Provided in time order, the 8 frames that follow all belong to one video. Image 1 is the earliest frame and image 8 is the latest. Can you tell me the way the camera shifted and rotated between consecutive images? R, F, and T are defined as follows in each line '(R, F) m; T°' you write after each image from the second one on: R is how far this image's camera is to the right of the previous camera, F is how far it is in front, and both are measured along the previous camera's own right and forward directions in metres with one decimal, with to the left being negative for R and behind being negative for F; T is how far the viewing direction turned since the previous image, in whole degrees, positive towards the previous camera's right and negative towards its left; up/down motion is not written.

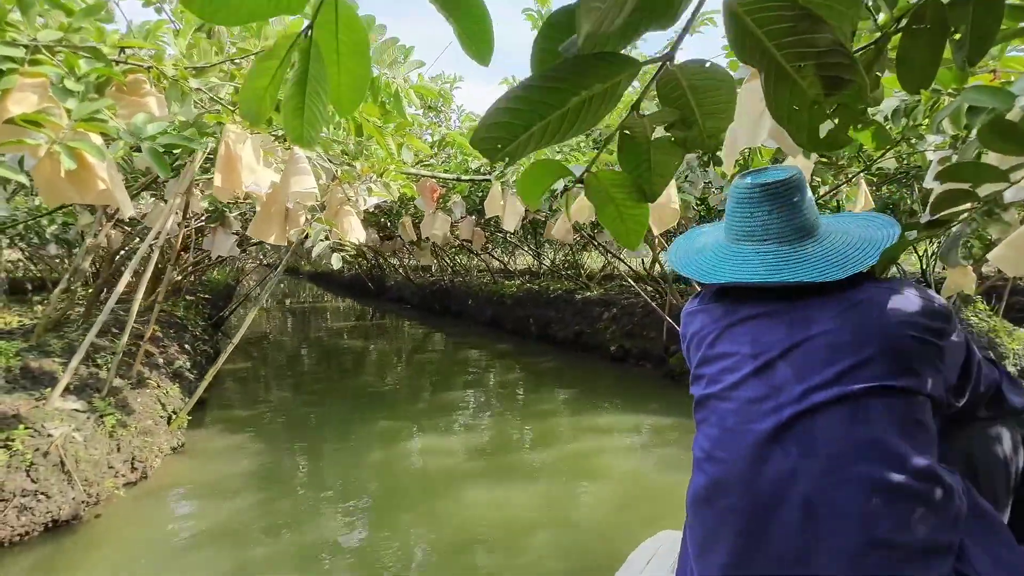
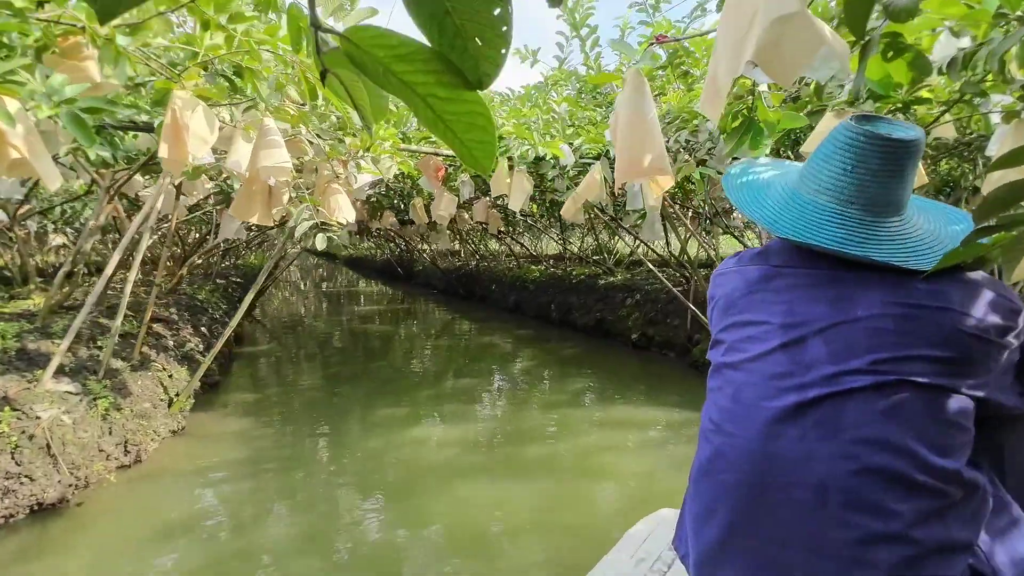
(+0.3, +0.3) m; -4°
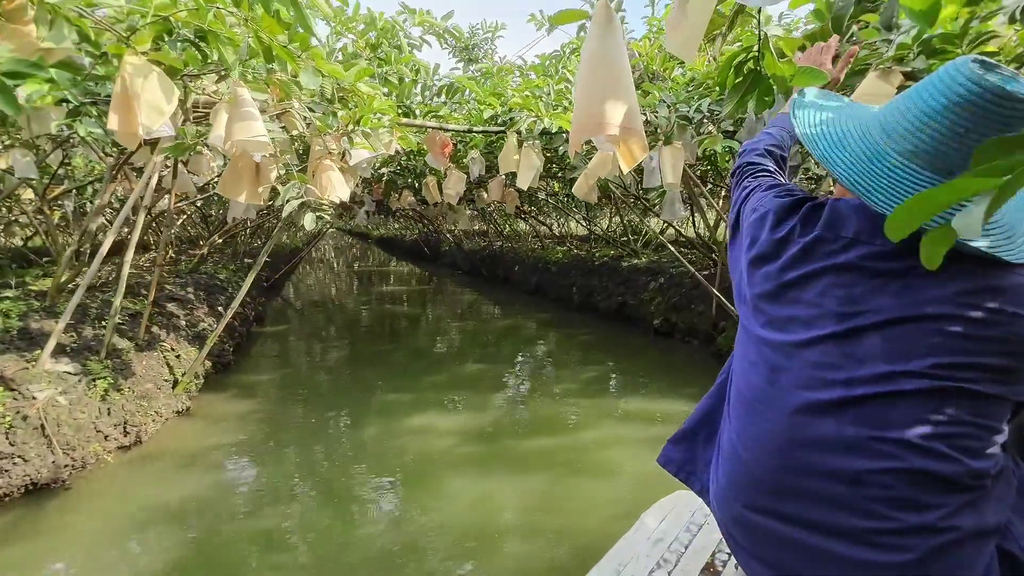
(+0.2, +0.2) m; -4°
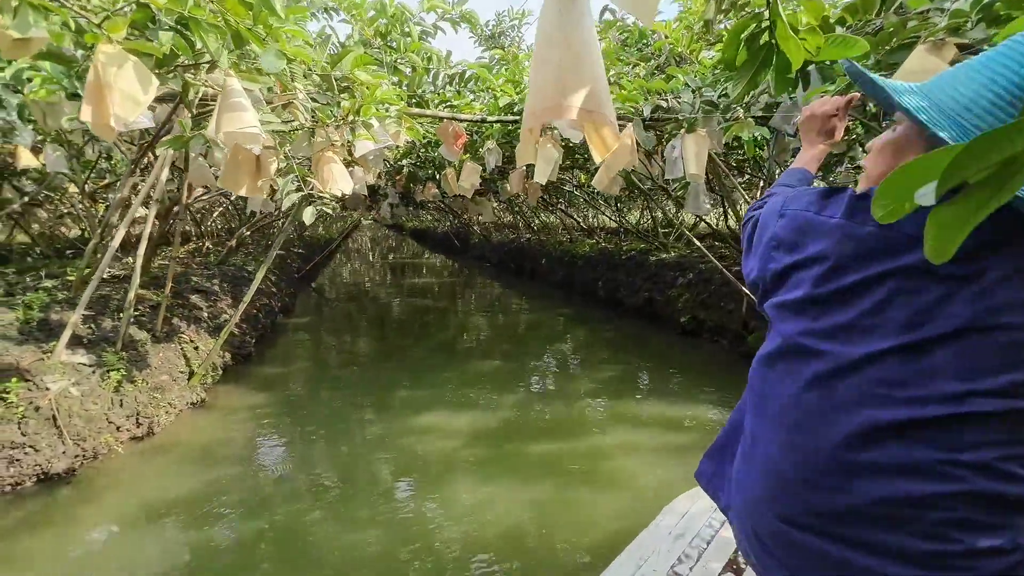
(+0.2, +0.2) m; -4°
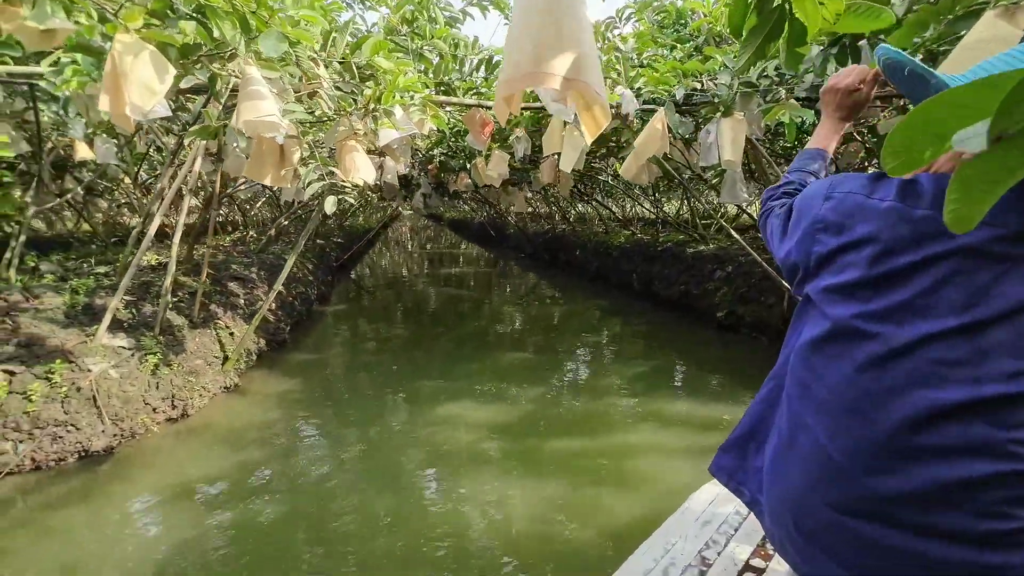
(+0.1, 0.0) m; -4°
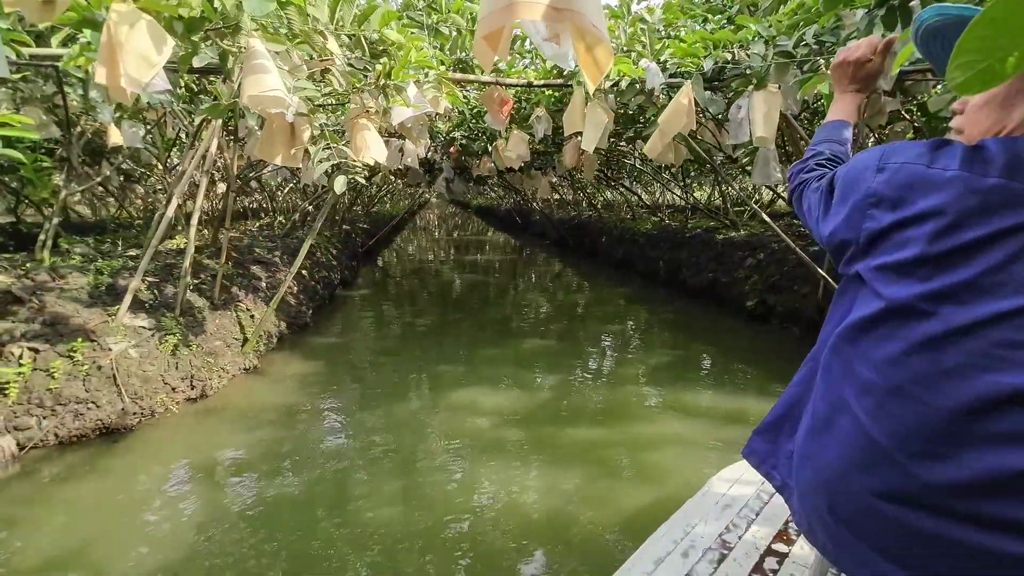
(+0.1, +0.1) m; -3°
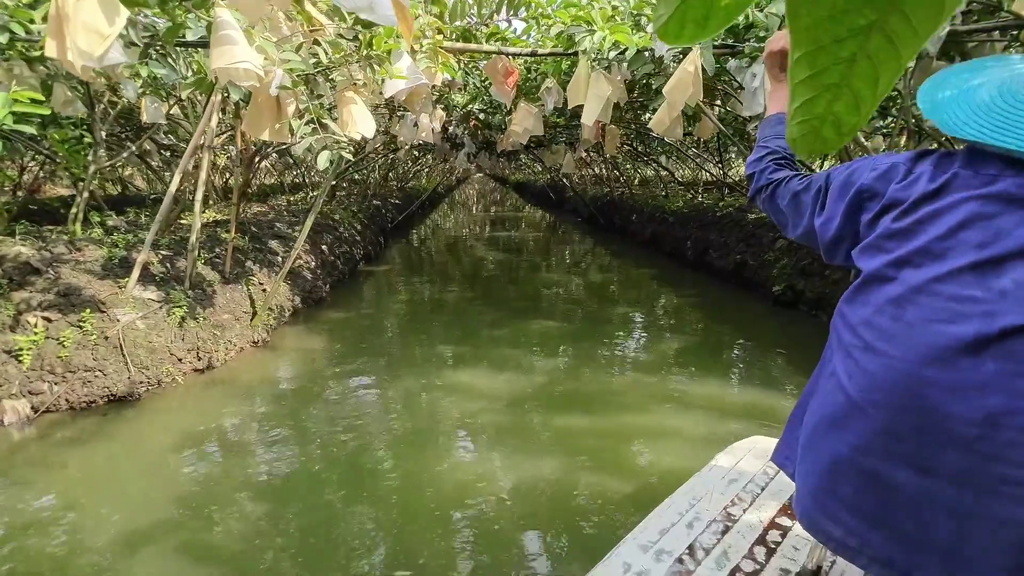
(+0.3, +0.1) m; -5°
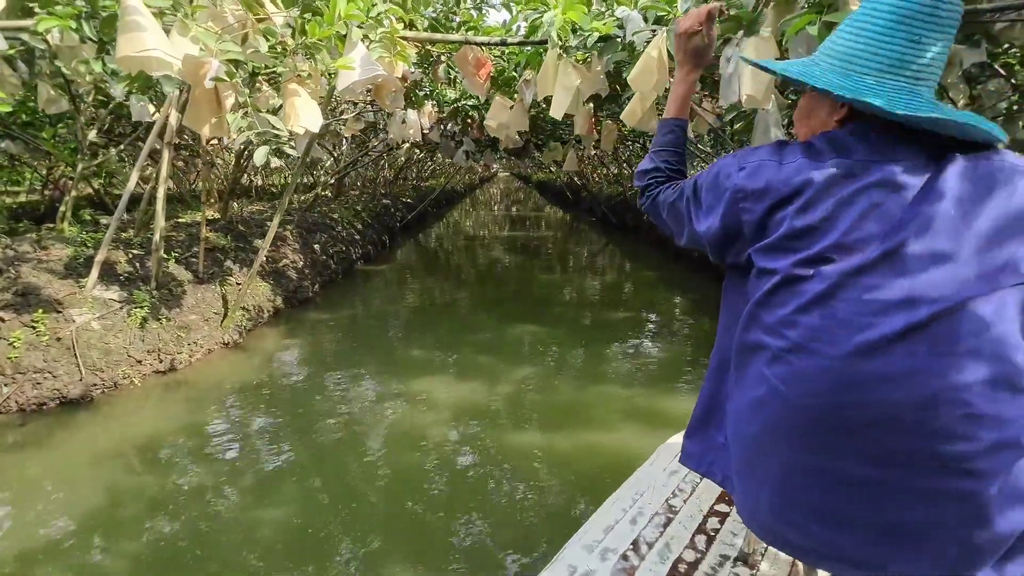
(+0.4, +0.3) m; -4°
